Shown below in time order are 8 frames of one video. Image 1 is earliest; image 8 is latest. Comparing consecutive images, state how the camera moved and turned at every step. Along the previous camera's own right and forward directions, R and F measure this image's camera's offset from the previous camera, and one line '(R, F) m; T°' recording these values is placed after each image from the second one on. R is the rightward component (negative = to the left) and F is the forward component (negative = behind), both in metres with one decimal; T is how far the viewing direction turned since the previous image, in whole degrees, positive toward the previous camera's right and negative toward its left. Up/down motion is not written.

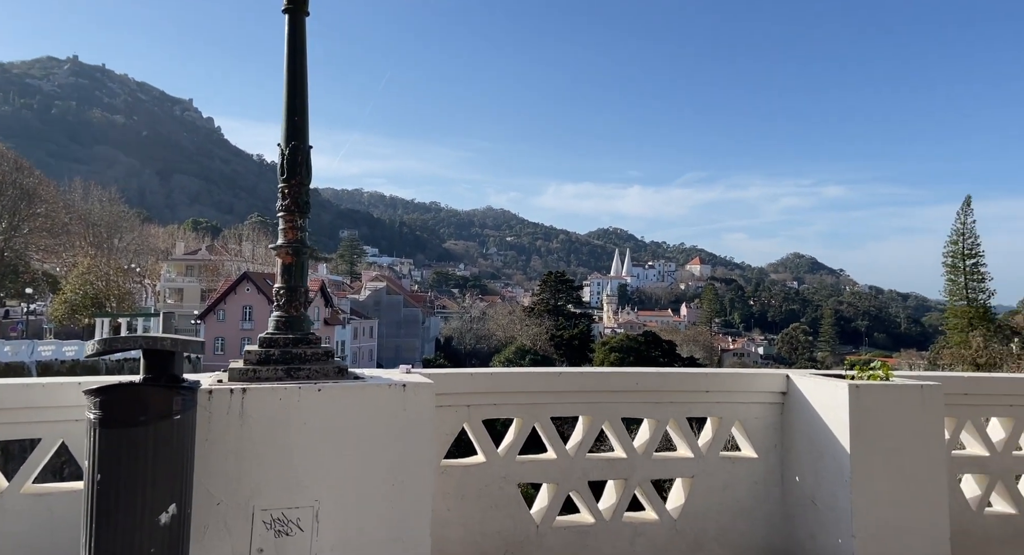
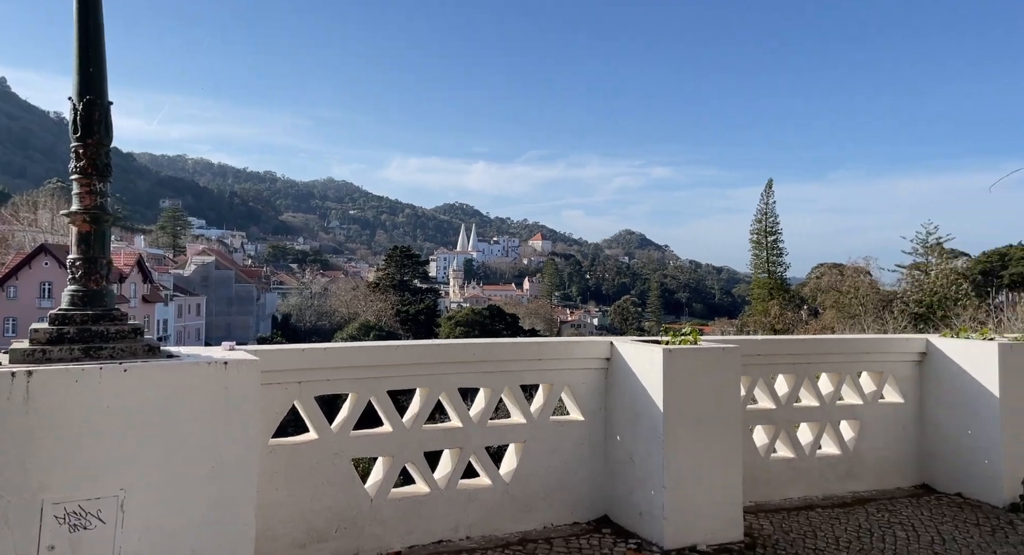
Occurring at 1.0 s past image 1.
(+0.1, 0.0) m; +11°
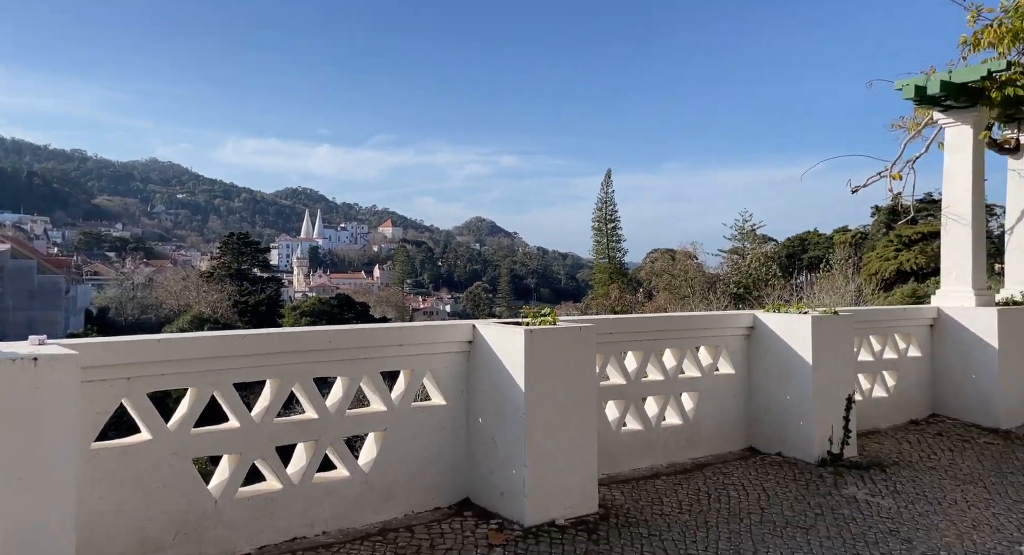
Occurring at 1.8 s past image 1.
(0.0, 0.0) m; +11°
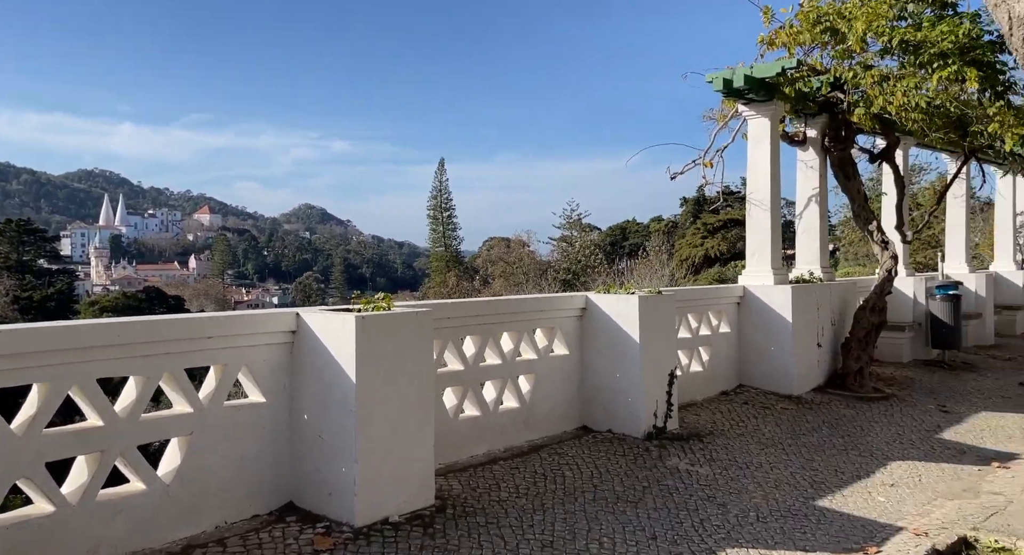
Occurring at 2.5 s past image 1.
(0.0, +0.1) m; +12°
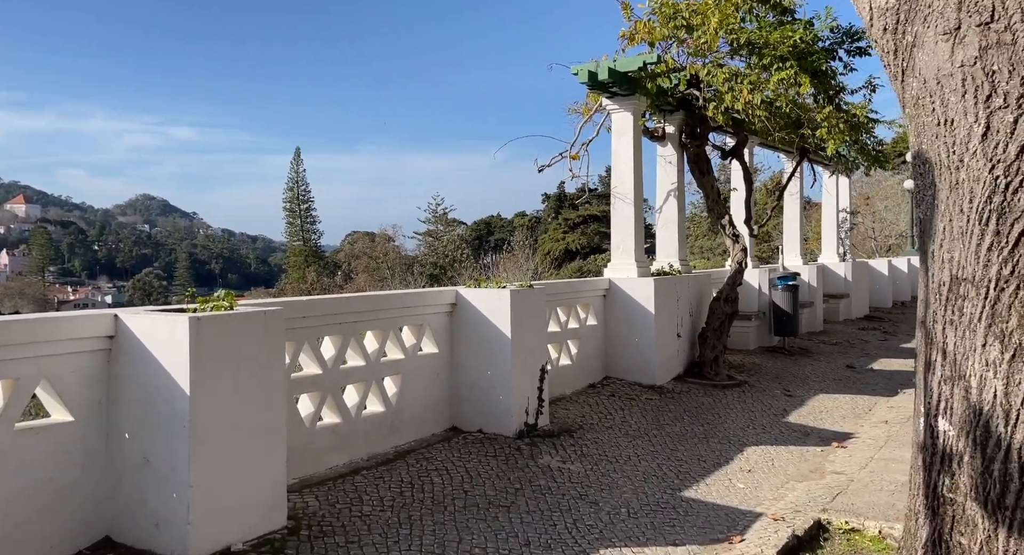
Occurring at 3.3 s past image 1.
(0.0, +0.3) m; +10°
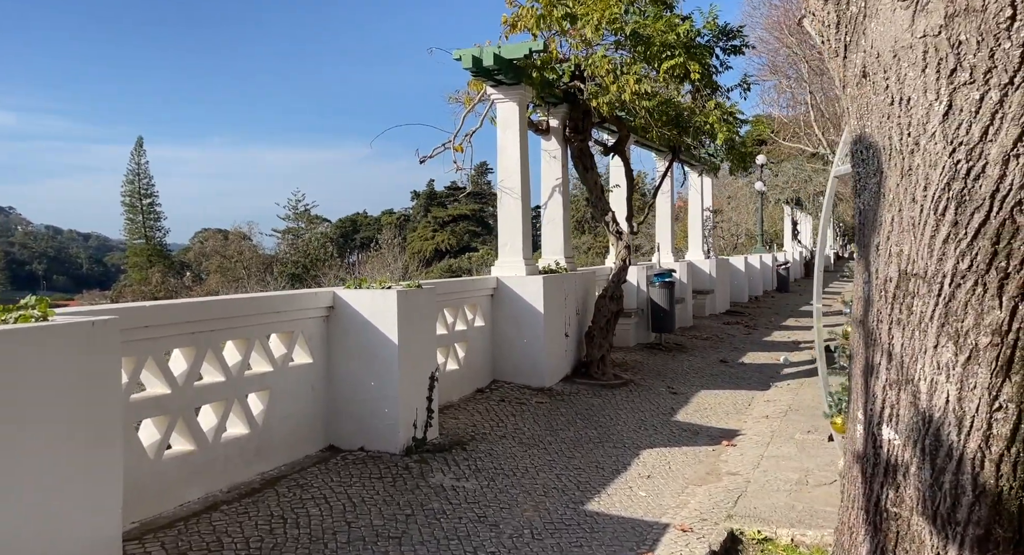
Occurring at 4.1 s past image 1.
(-0.1, +0.5) m; +10°
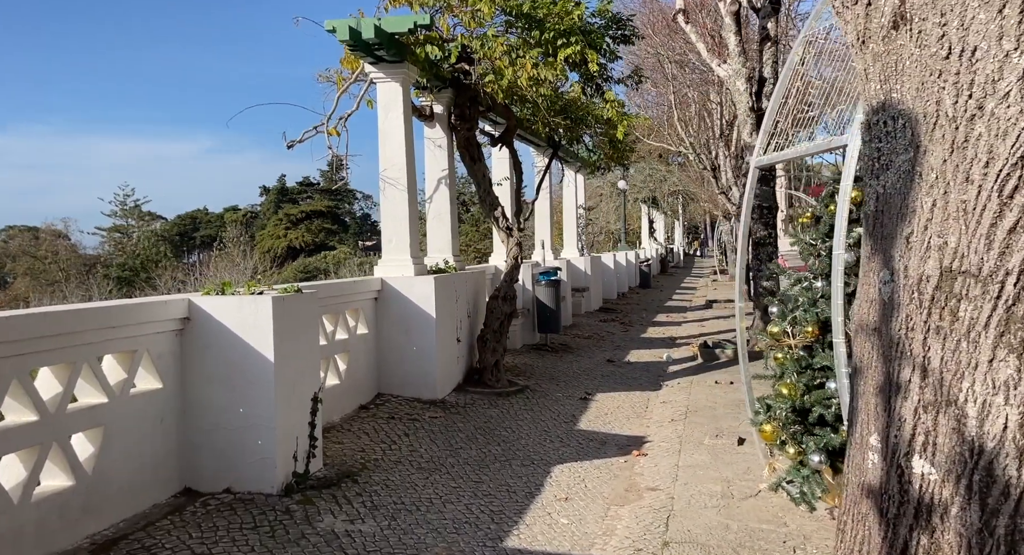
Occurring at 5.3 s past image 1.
(-0.2, +0.8) m; +10°
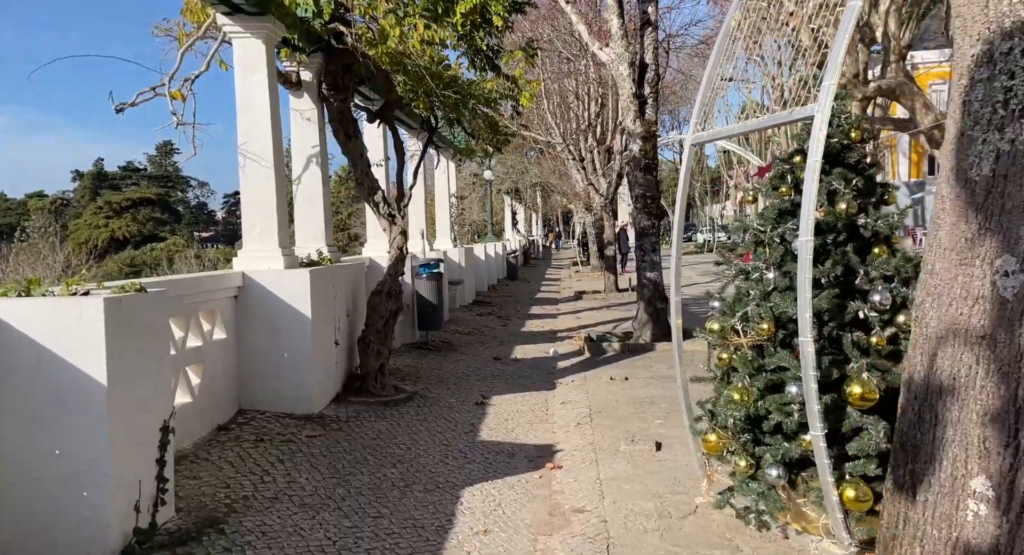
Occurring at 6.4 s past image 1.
(-0.3, +0.9) m; +10°
